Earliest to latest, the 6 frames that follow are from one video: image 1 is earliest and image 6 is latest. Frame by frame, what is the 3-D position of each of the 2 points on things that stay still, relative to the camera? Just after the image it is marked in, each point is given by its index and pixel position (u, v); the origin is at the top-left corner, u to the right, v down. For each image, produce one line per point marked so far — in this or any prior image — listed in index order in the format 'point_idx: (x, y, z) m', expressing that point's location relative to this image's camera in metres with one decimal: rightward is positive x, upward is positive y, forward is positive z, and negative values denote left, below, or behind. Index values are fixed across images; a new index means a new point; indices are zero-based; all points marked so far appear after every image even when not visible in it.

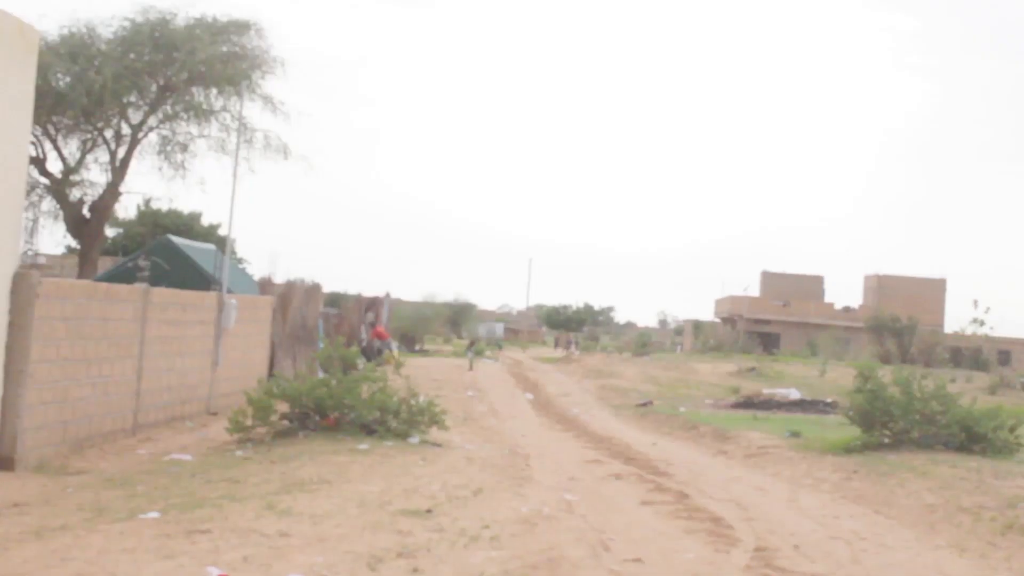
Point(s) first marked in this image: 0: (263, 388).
0: (-4.3, -1.7, +14.1) m
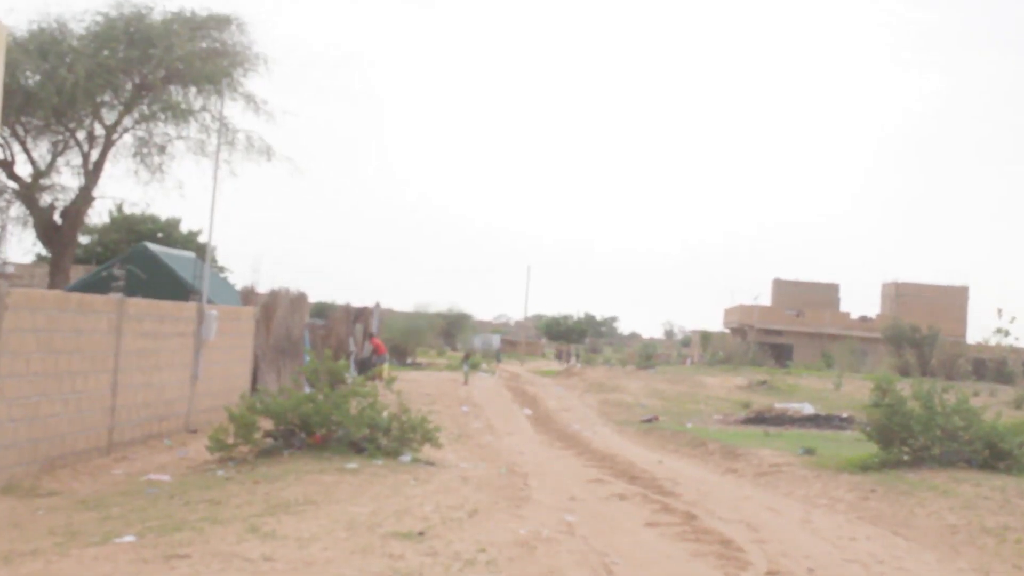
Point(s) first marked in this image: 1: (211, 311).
0: (-4.4, -1.9, +13.3) m
1: (-5.7, -0.4, +15.2) m
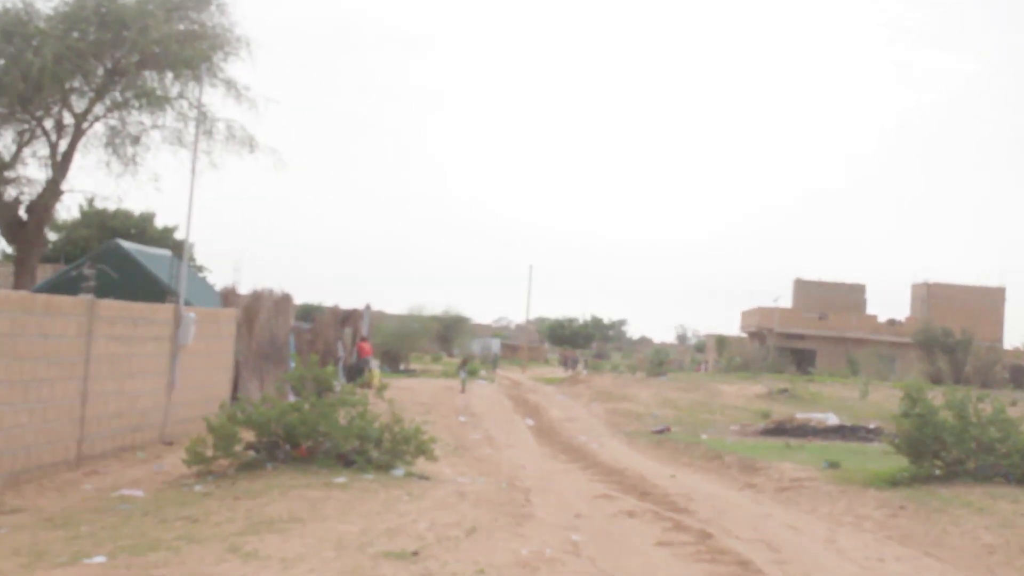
0: (-4.4, -1.9, +12.4) m
1: (-5.7, -0.4, +14.2) m
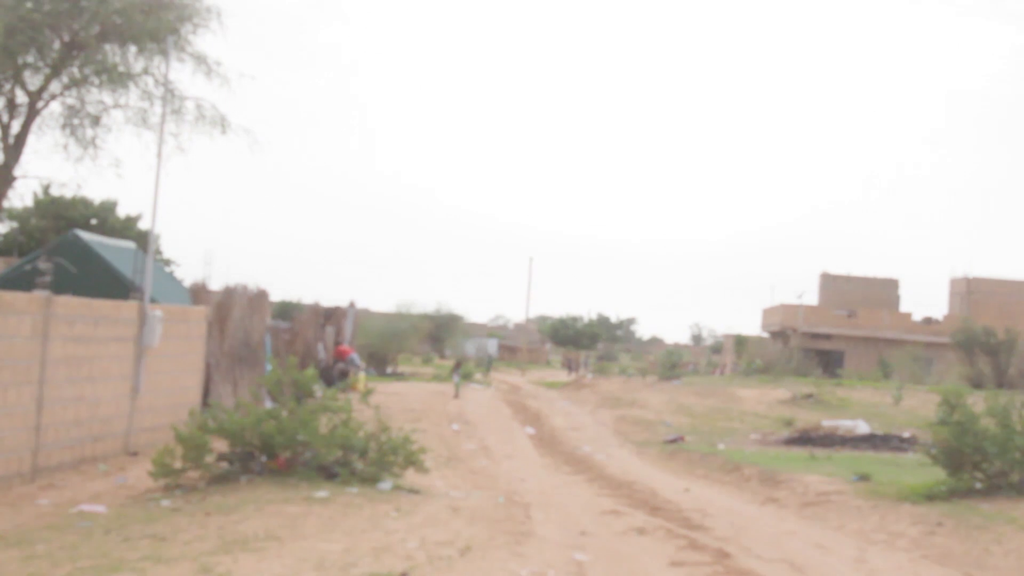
0: (-4.4, -1.9, +11.3) m
1: (-5.7, -0.4, +13.1) m
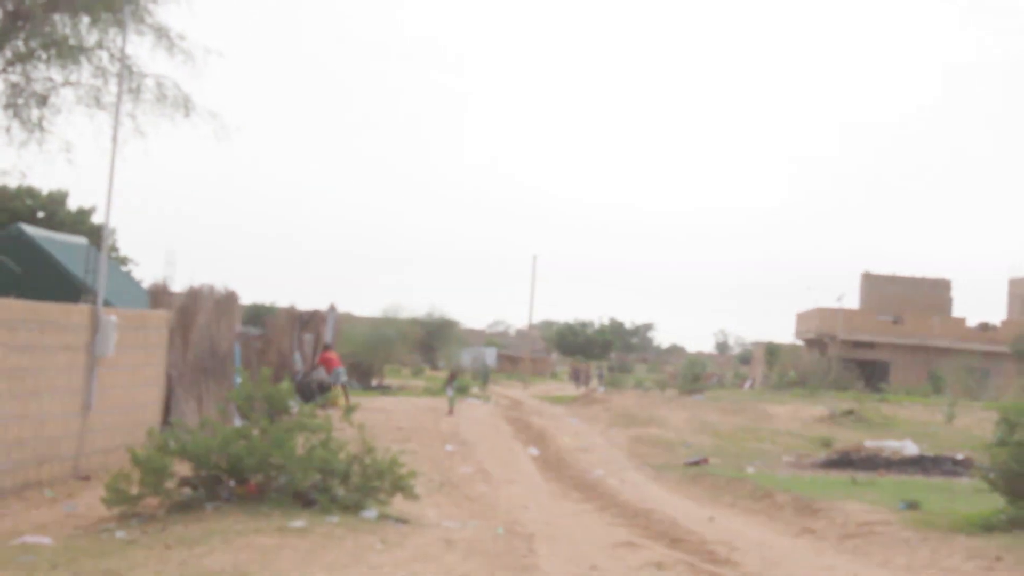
0: (-4.4, -1.9, +10.0) m
1: (-5.7, -0.4, +11.9) m
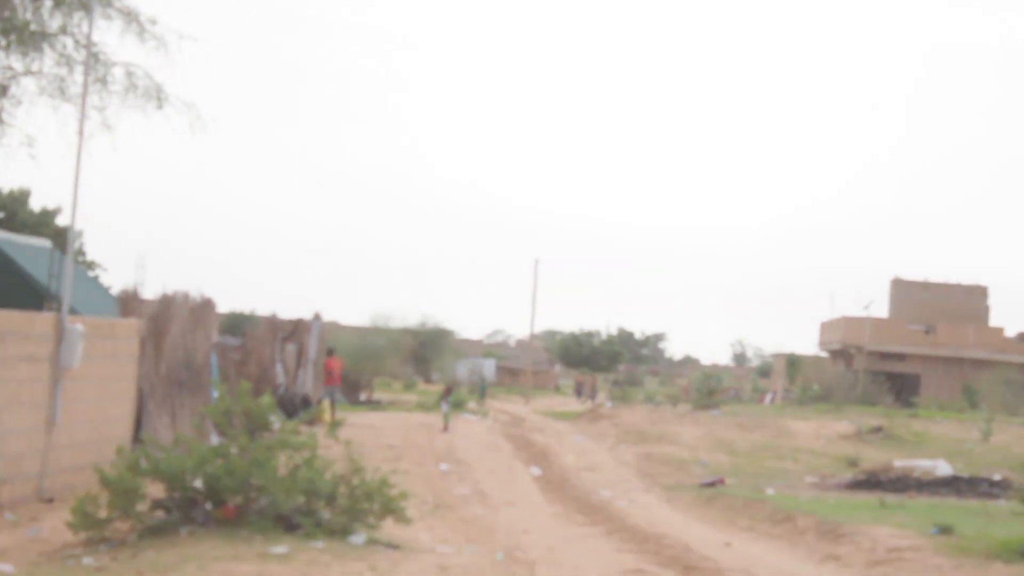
0: (-4.4, -2.0, +9.2) m
1: (-5.7, -0.5, +11.1) m
